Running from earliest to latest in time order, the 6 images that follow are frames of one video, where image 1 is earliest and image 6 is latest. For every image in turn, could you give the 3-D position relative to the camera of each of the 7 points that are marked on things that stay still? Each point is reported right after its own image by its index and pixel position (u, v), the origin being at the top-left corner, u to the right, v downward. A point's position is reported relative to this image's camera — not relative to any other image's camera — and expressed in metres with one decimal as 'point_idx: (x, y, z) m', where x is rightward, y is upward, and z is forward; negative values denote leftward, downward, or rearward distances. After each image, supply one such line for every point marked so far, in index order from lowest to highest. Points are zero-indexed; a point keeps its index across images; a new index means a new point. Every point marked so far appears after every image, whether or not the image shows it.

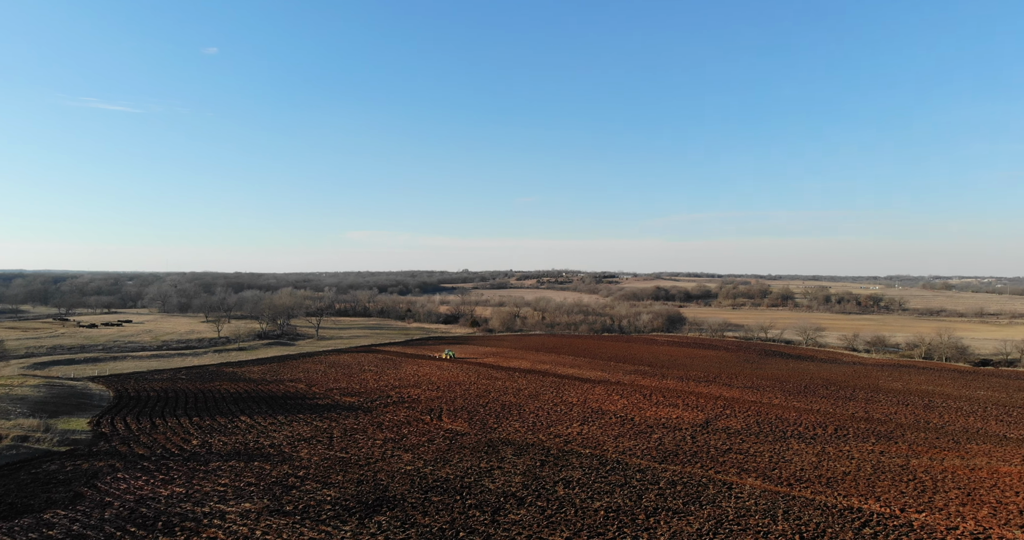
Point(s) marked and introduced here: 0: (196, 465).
0: (-9.3, -5.8, +18.1) m
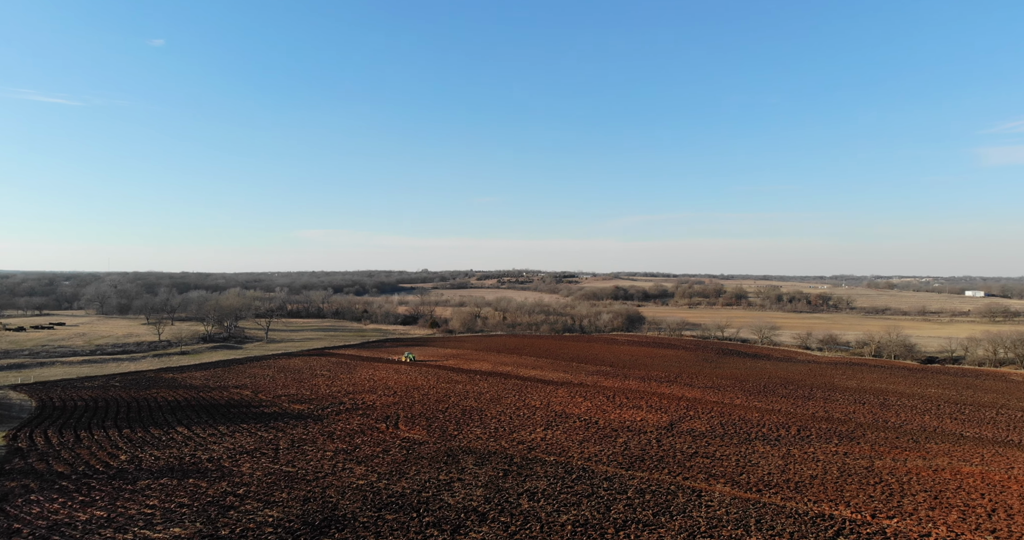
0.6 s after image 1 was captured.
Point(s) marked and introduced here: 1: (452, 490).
0: (-10.4, -5.7, +16.4) m
1: (-1.6, -5.9, +16.3) m
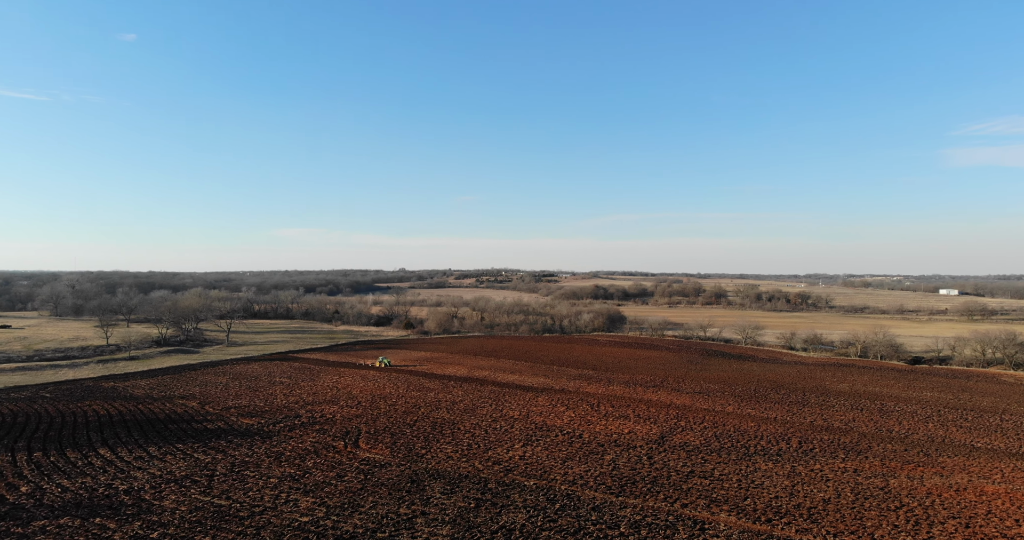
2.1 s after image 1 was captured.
0: (-11.0, -5.6, +13.5) m
1: (-2.2, -5.8, +13.8) m
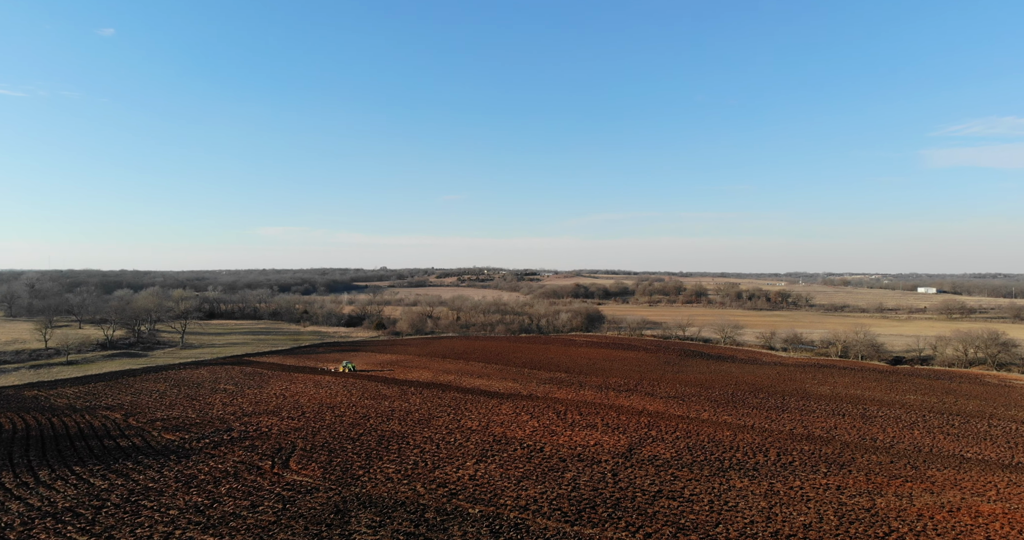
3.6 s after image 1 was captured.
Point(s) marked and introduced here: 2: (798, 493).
0: (-12.4, -5.6, +11.1) m
1: (-3.6, -5.7, +11.6) m
2: (+8.4, -6.4, +17.8) m
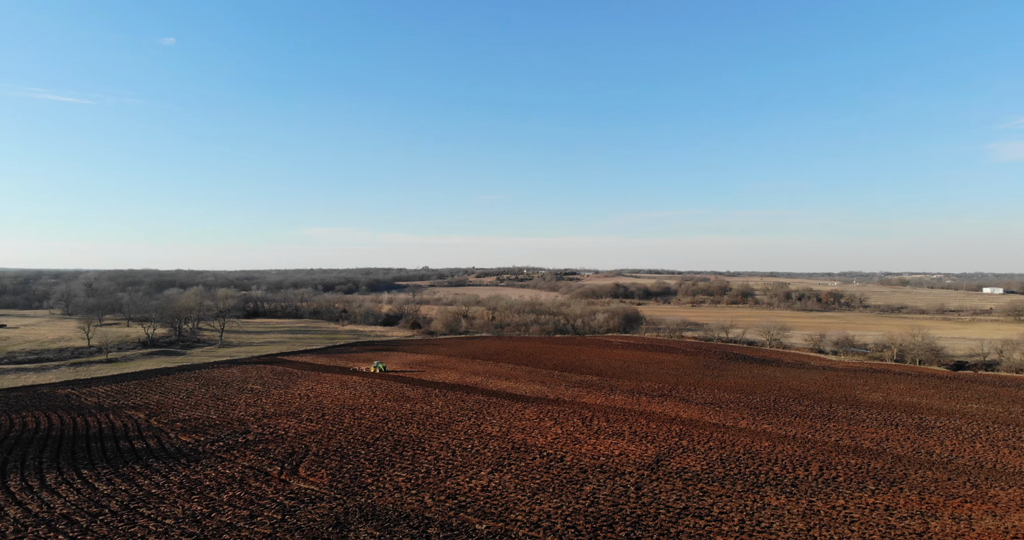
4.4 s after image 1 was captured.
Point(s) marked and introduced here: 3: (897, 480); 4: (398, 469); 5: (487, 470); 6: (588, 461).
0: (-12.4, -5.6, +11.1) m
1: (-3.6, -5.7, +10.9) m
2: (+8.8, -6.4, +16.2) m
3: (+12.0, -6.6, +19.1) m
4: (-3.4, -5.9, +18.0) m
5: (-0.7, -6.0, +18.4) m
6: (+2.5, -6.2, +19.8) m
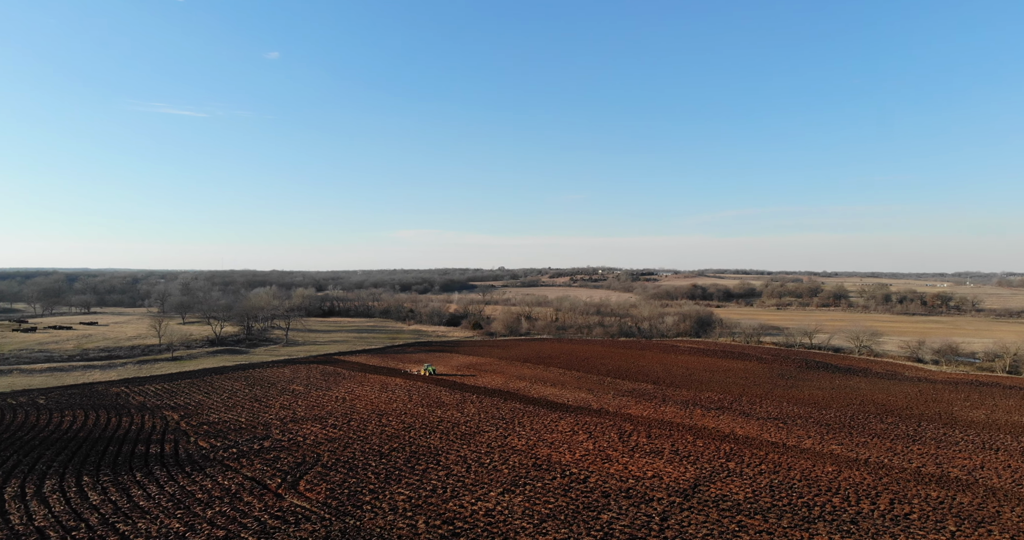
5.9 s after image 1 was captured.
0: (-12.9, -5.7, +11.2) m
1: (-4.2, -5.8, +9.9) m
2: (+8.8, -6.5, +13.5) m
3: (+12.4, -6.6, +15.9) m
4: (-3.0, -5.9, +16.9) m
5: (-0.4, -6.1, +16.9) m
6: (+3.0, -6.2, +17.9) m
